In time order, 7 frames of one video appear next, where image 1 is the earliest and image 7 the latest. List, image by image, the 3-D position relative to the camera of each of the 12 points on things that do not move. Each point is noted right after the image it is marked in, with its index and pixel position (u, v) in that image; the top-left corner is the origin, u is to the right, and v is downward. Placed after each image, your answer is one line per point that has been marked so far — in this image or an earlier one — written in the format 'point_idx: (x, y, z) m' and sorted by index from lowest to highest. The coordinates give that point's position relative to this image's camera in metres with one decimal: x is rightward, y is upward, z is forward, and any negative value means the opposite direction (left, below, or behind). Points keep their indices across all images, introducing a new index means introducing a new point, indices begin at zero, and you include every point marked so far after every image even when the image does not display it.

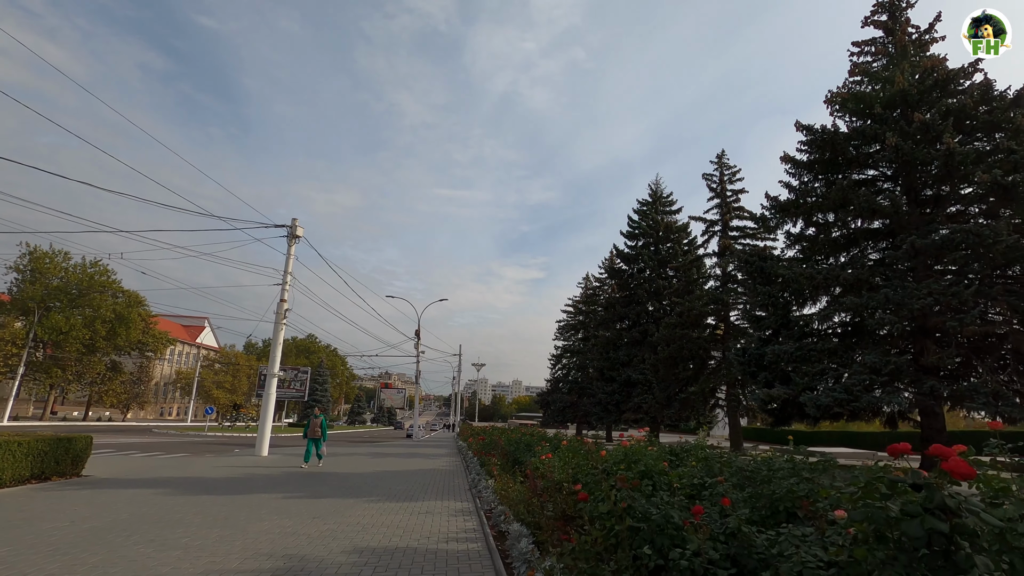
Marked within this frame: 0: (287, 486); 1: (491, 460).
0: (-4.8, -4.2, +11.4) m
1: (-0.4, -3.6, +11.2) m
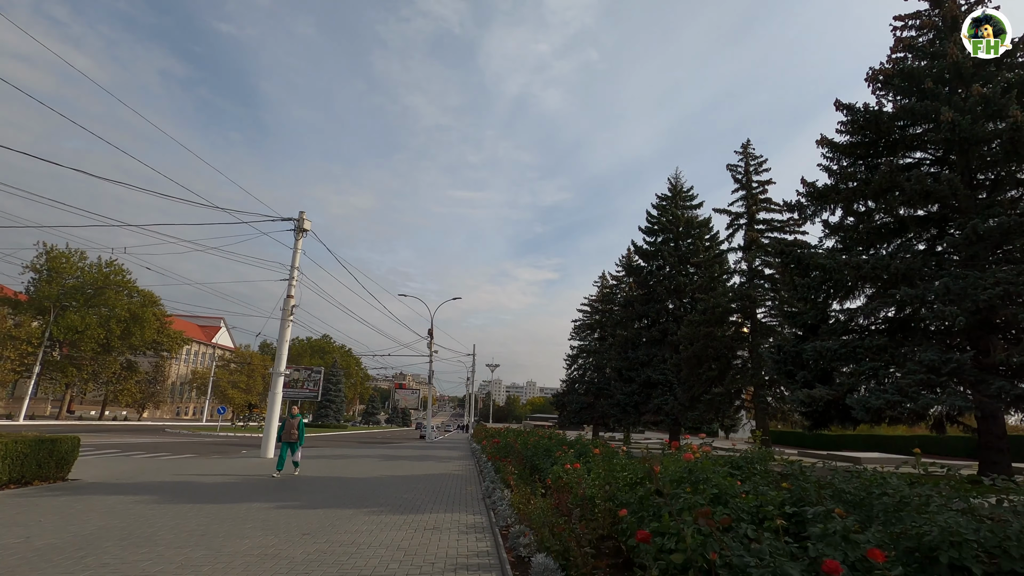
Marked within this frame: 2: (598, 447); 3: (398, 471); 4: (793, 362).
0: (-4.4, -4.0, +10.5) m
1: (-0.1, -3.4, +10.2) m
2: (+1.3, -2.6, +8.4) m
3: (-3.3, -5.4, +15.6) m
4: (+7.9, -2.1, +15.0) m
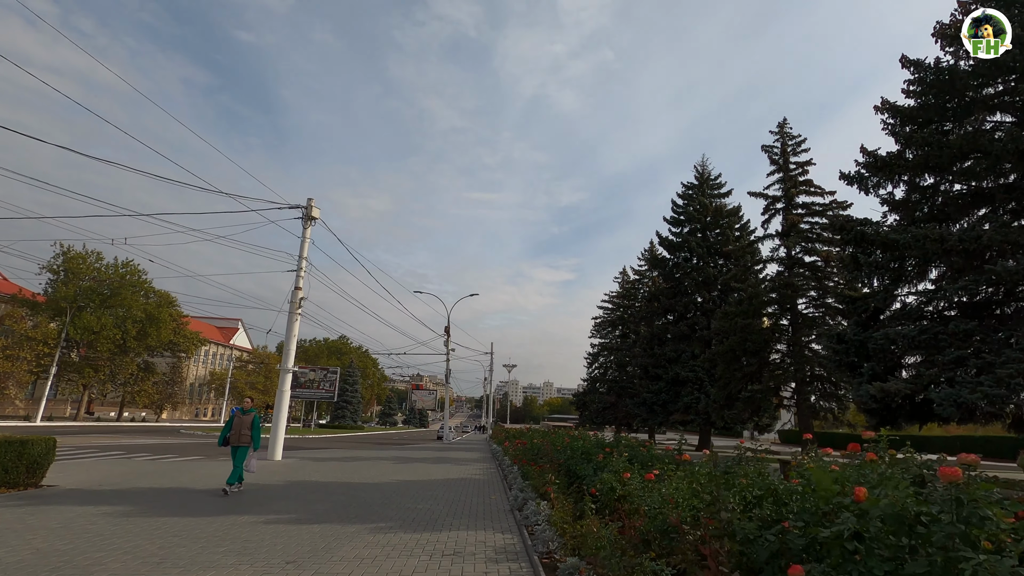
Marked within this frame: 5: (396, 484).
0: (-3.9, -3.6, +9.2) m
1: (+0.4, -3.0, +8.8) m
2: (+1.8, -2.2, +6.9) m
3: (-2.6, -5.0, +14.3) m
4: (+8.6, -1.6, +13.3) m
5: (-2.6, -4.4, +12.1) m
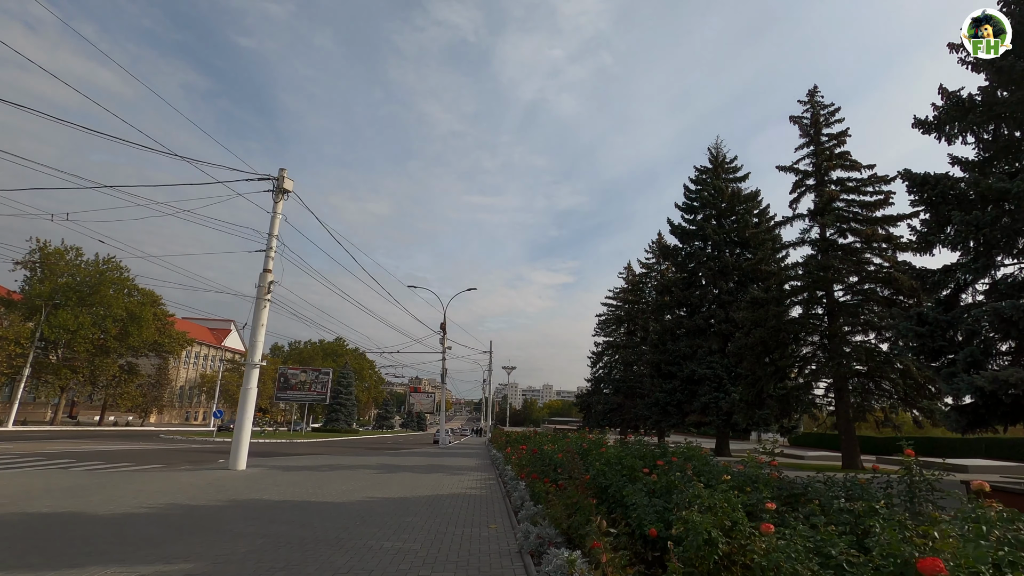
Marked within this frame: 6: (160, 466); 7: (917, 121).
0: (-3.8, -3.0, +6.6) m
1: (+0.5, -2.4, +6.2) m
2: (+1.9, -1.5, +4.3) m
3: (-2.5, -4.4, +11.7) m
4: (+8.6, -1.0, +10.8) m
5: (-2.5, -3.8, +9.5) m
6: (-11.9, -6.0, +18.1) m
7: (+8.7, +3.6, +11.5) m
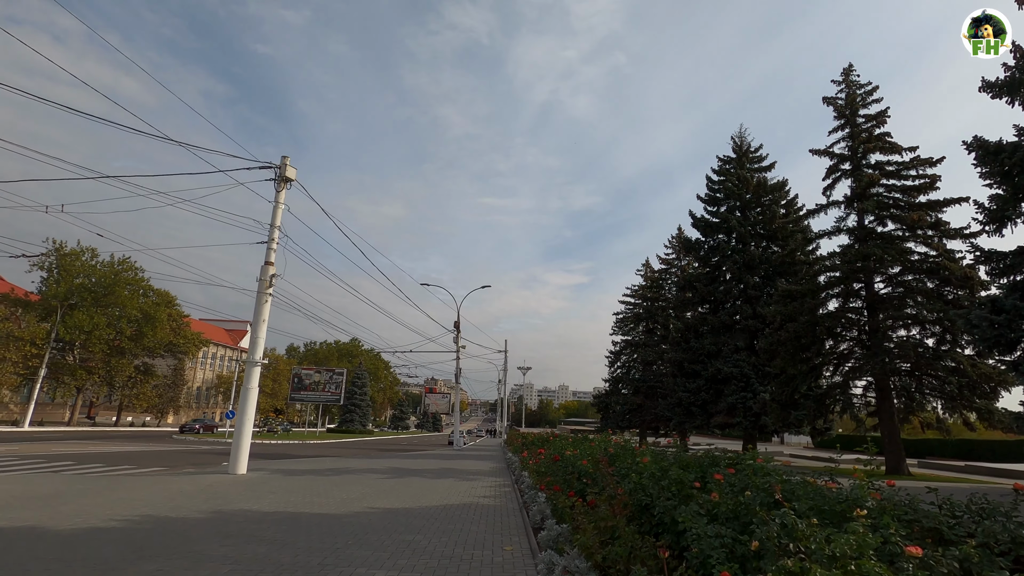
0: (-3.6, -2.8, +5.6) m
1: (+0.7, -2.1, +5.1) m
2: (+2.0, -1.3, +3.2) m
3: (-2.2, -4.2, +10.7) m
4: (+8.9, -0.7, +9.5) m
5: (-2.3, -3.6, +8.5) m
6: (-11.4, -5.9, +17.3) m
7: (+9.0, +3.9, +10.2) m
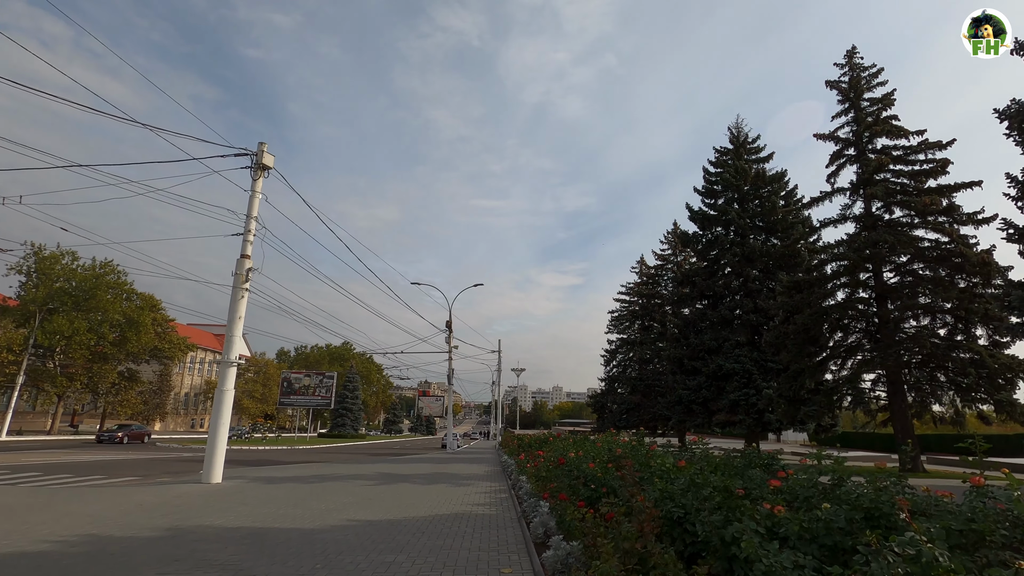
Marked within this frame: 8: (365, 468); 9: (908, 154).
0: (-3.6, -2.6, +4.6) m
1: (+0.7, -1.9, +4.2) m
2: (+2.0, -1.0, +2.3) m
3: (-2.2, -4.0, +9.7) m
4: (+8.9, -0.3, +8.6) m
5: (-2.3, -3.4, +7.5) m
6: (-11.5, -5.8, +16.2) m
7: (+8.9, +4.2, +9.3) m
8: (-5.2, -6.3, +18.9) m
9: (+13.6, +4.6, +18.4) m
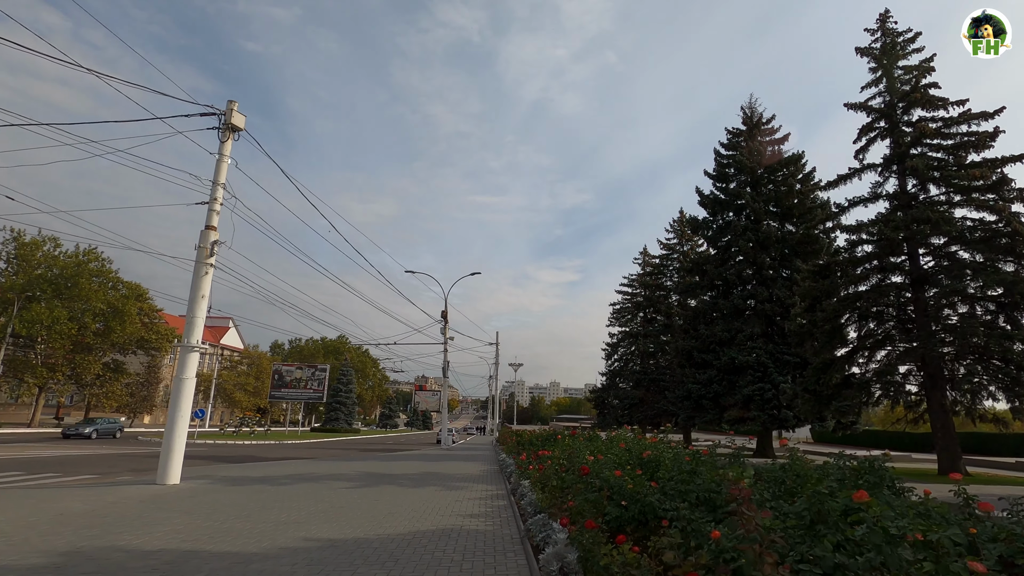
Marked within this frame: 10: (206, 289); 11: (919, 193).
0: (-3.6, -2.1, +2.9) m
1: (+0.7, -1.4, +2.5) m
2: (+2.0, -0.6, +0.6) m
3: (-2.2, -3.4, +8.0) m
4: (+8.9, +0.1, +7.0) m
5: (-2.3, -2.9, +5.8) m
6: (-11.6, -5.1, +14.5) m
7: (+8.9, +4.7, +7.7) m
8: (-5.2, -5.7, +17.2) m
9: (+13.6, +5.1, +16.7) m
10: (-7.1, 0.0, +12.6) m
11: (+13.0, +3.1, +17.0) m
